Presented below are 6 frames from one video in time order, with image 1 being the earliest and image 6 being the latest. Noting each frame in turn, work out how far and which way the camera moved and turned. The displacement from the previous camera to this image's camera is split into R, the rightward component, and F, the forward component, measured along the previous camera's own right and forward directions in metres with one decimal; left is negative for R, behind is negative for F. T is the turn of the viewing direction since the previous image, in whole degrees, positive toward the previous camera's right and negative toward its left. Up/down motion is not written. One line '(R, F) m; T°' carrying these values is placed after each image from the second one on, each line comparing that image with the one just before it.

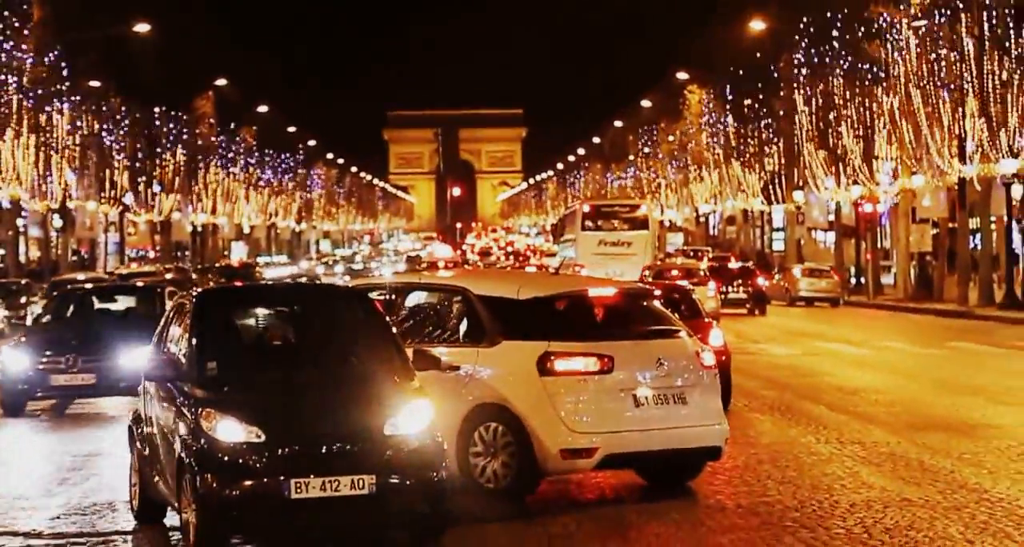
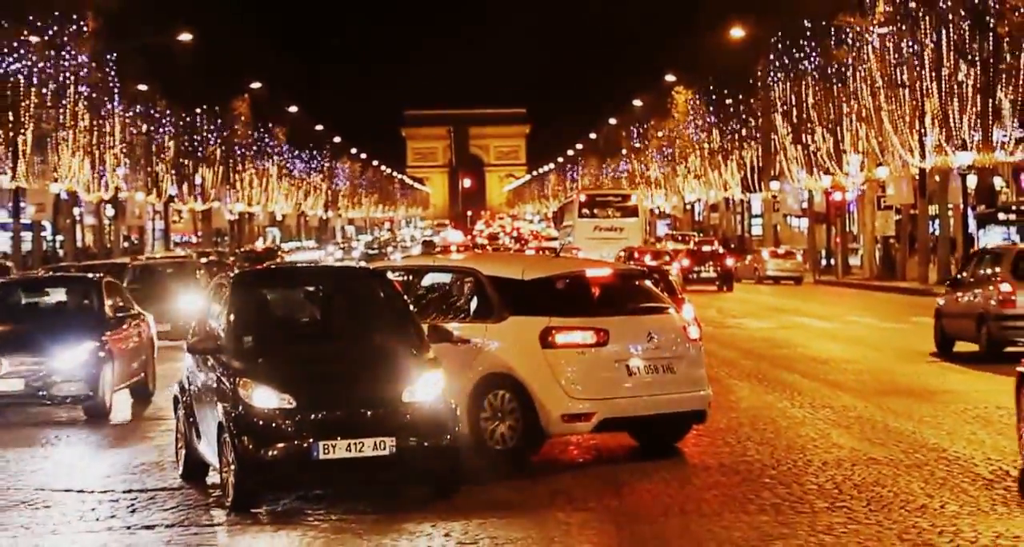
(+0.1, -1.1) m; 0°
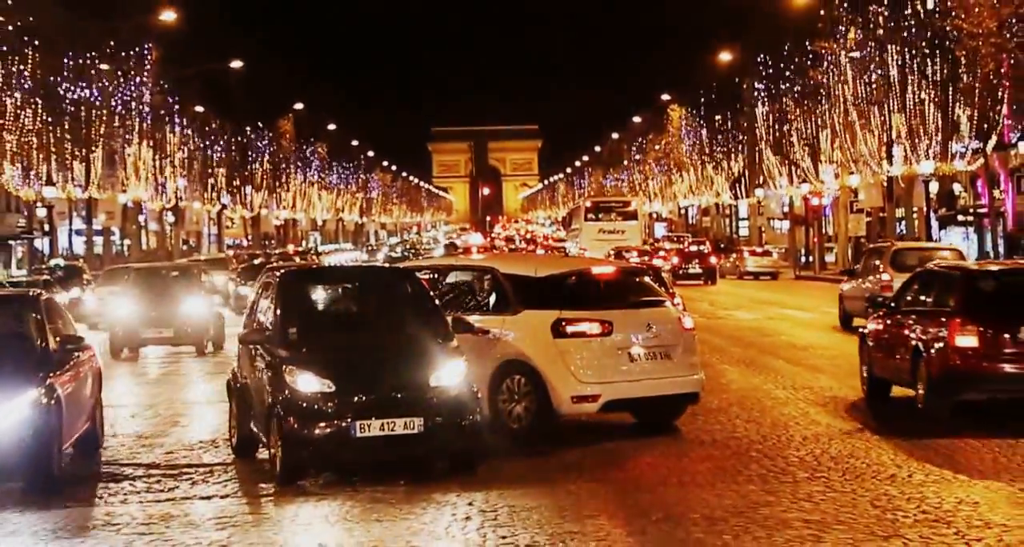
(0.0, -1.4) m; -1°
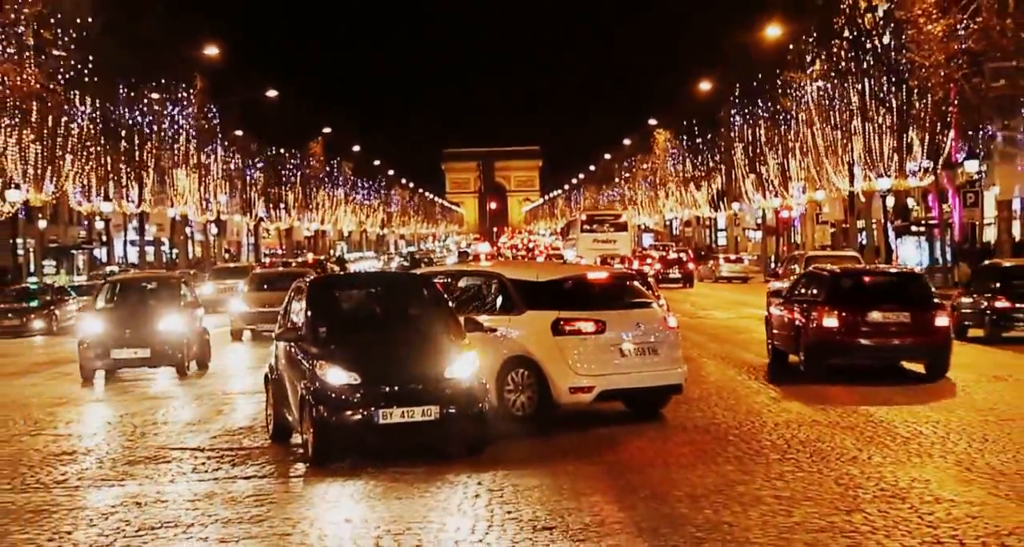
(0.0, -1.5) m; 0°
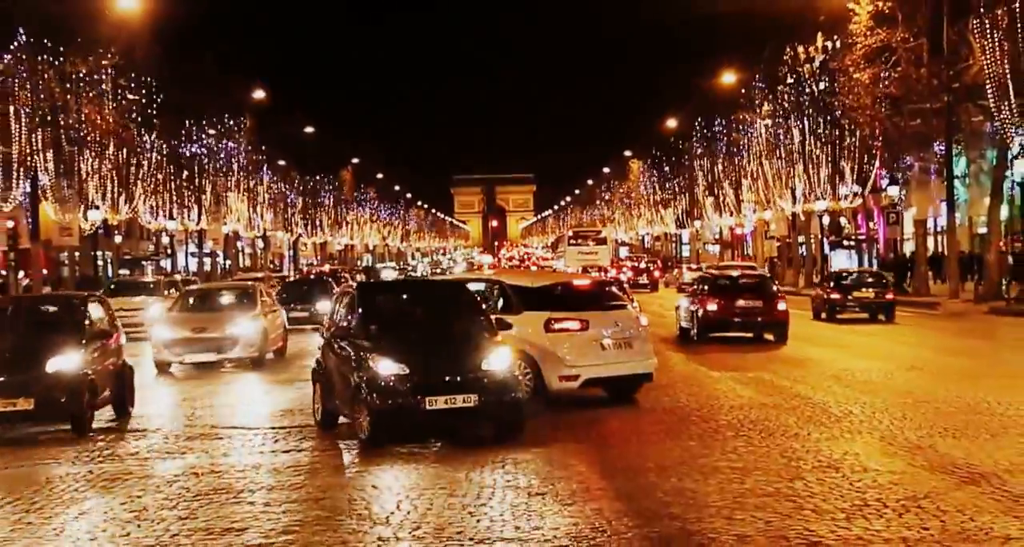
(0.0, -2.6) m; 0°
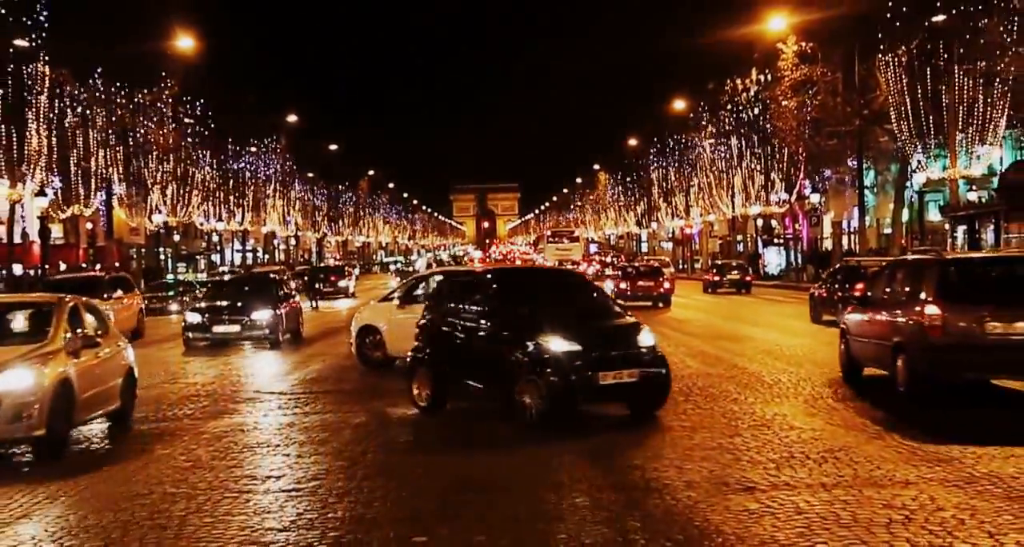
(0.0, -3.4) m; 0°
